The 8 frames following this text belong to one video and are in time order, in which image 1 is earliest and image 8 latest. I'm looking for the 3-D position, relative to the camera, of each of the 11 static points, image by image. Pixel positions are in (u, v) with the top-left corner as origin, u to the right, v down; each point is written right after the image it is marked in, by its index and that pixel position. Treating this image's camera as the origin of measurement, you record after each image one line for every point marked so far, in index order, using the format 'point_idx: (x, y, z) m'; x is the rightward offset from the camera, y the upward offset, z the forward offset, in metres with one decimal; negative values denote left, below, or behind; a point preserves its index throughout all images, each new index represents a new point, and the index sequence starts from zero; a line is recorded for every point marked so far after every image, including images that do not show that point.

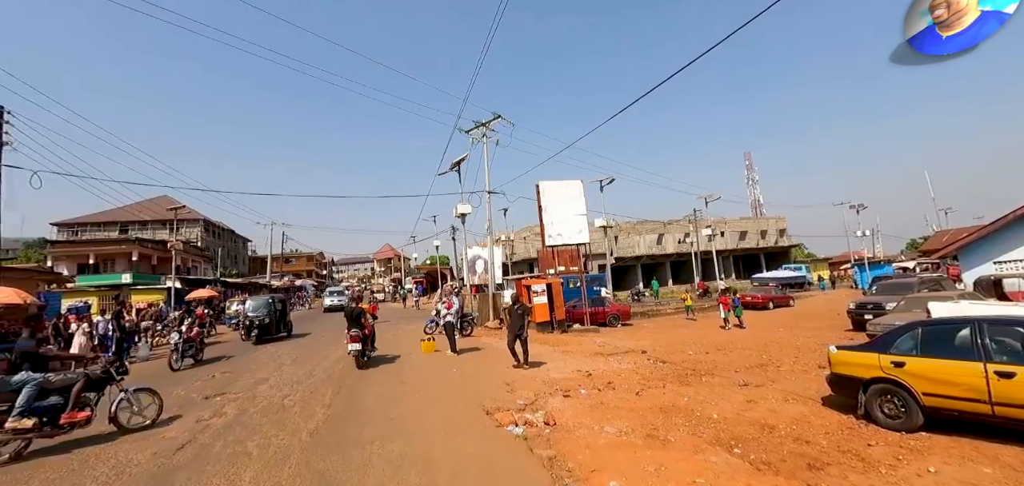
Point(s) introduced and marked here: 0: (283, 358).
0: (-6.9, -3.5, +11.9) m
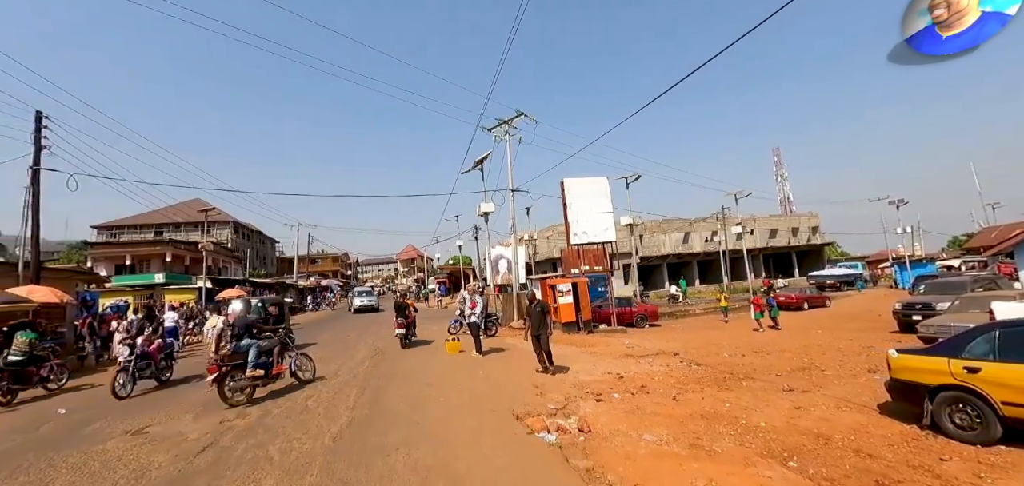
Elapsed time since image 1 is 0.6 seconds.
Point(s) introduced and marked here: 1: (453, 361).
0: (-6.1, -3.5, +11.9) m
1: (-1.5, -3.1, +10.3) m
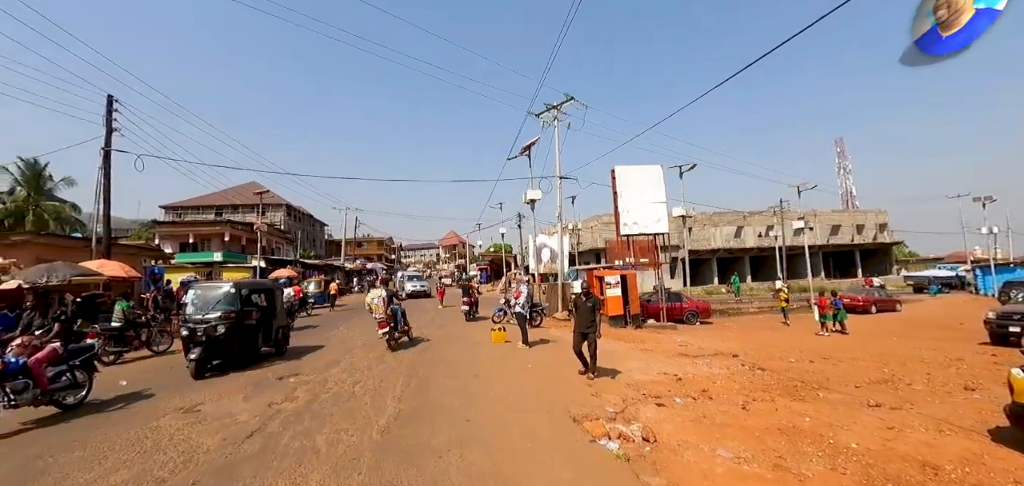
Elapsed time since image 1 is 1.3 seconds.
0: (-4.8, -3.0, +11.9) m
1: (-0.4, -2.7, +9.9) m
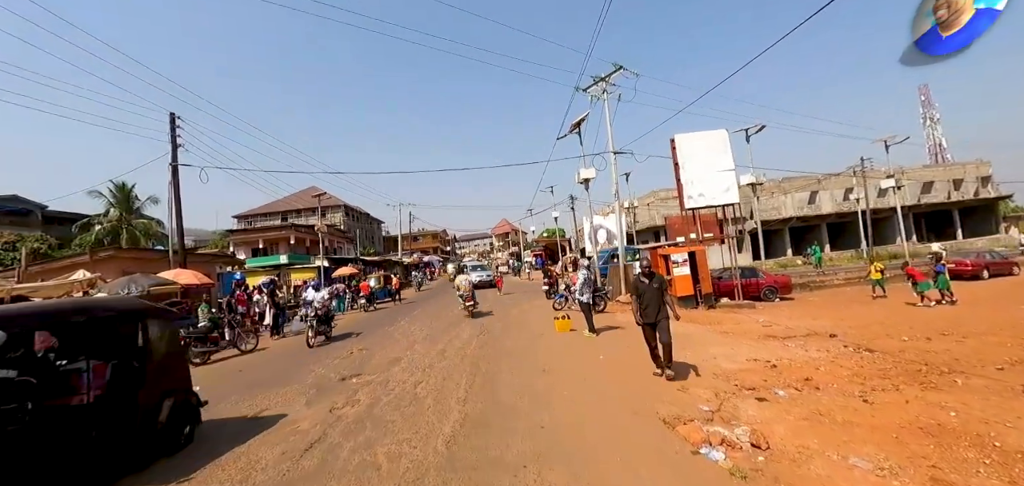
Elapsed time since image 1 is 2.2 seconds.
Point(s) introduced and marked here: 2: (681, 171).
0: (-3.0, -2.8, +11.8) m
1: (+1.1, -2.3, +9.3) m
2: (+7.5, +3.3, +17.8) m
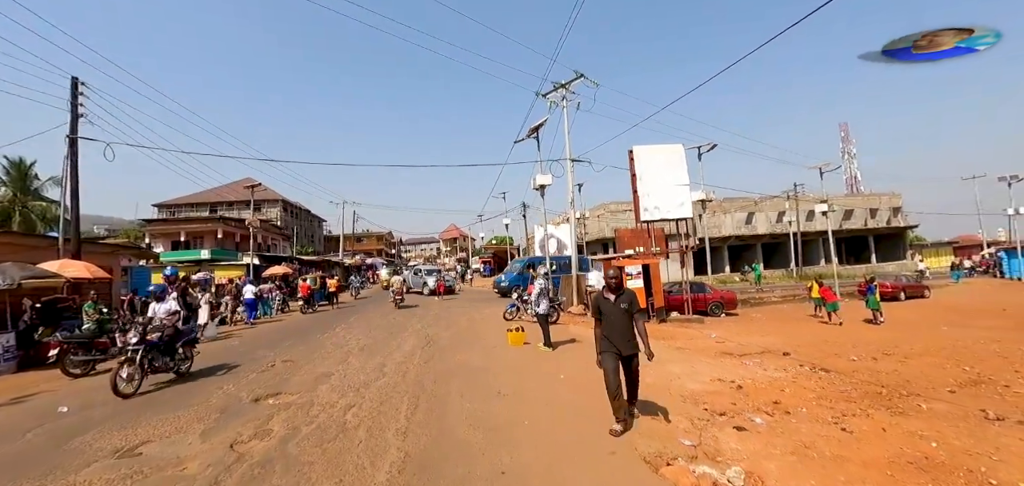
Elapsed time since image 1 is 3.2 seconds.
0: (-4.3, -2.7, +10.4) m
1: (+0.1, -2.5, +8.4) m
2: (+5.7, +2.7, +17.8) m
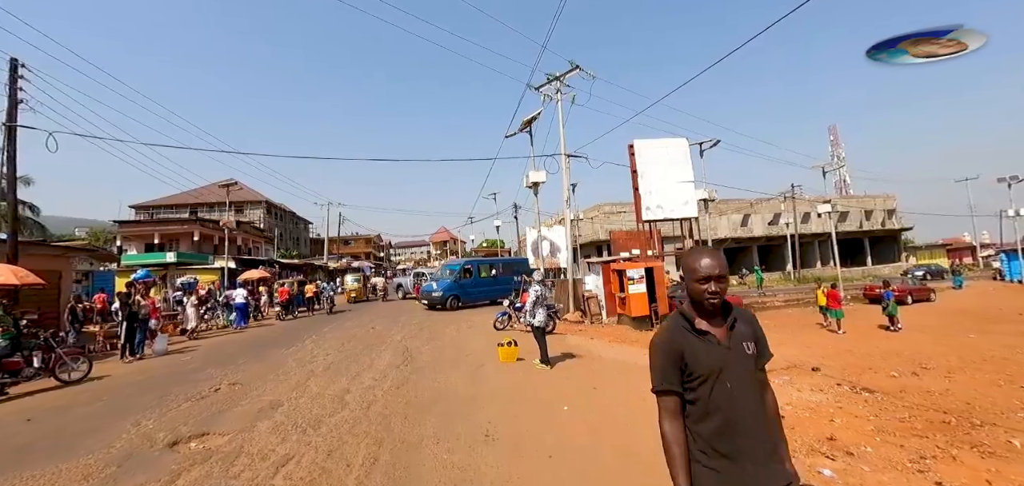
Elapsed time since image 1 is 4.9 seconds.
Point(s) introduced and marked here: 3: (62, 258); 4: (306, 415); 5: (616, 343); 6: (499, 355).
0: (-4.5, -2.7, +9.0) m
1: (0.0, -2.4, +7.1) m
2: (+5.4, +2.7, +16.6) m
3: (-20.1, -0.7, +17.6) m
4: (-2.9, -2.4, +5.5) m
5: (+3.0, -2.9, +11.3) m
6: (-0.3, -2.5, +8.7) m
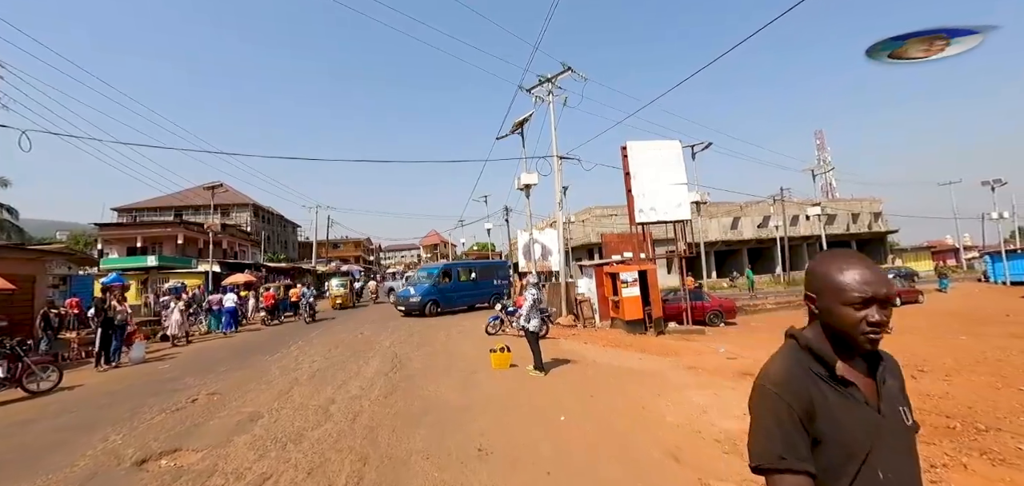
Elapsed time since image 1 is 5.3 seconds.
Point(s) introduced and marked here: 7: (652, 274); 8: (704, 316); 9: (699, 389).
0: (-4.6, -2.8, +8.6) m
1: (-0.1, -2.5, +6.8) m
2: (+5.1, +2.6, +16.4) m
3: (-20.4, -0.8, +16.9) m
4: (-3.0, -2.4, +5.2) m
5: (+2.8, -3.0, +11.1) m
6: (-0.4, -2.5, +8.4) m
7: (+5.3, -1.1, +14.8) m
8: (+8.8, -3.3, +18.0) m
9: (+3.6, -2.8, +7.5) m
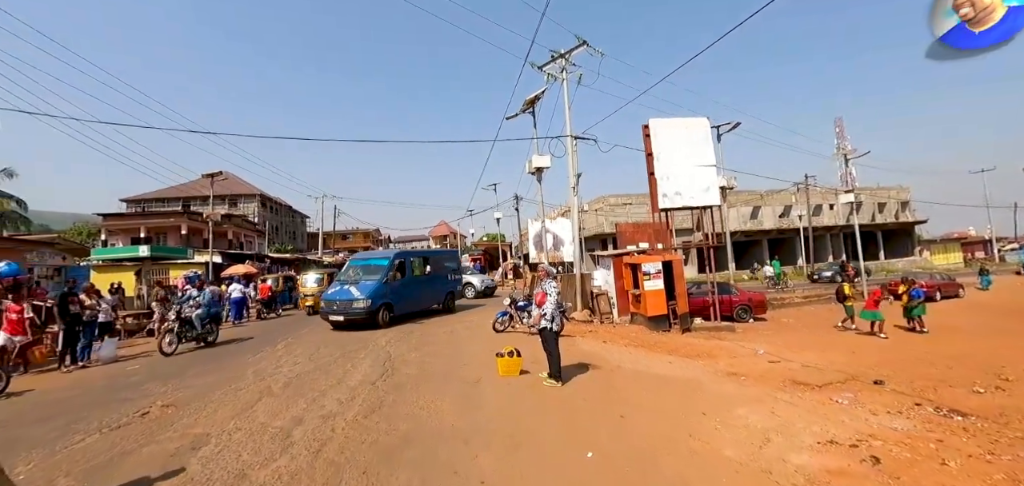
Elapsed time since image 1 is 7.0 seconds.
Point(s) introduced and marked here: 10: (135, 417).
0: (-4.5, -2.5, +7.4) m
1: (0.0, -2.2, +5.5) m
2: (+5.4, +3.0, +14.9) m
3: (-20.0, -0.3, +16.1) m
4: (-2.9, -2.2, +4.0) m
5: (+3.1, -2.6, +9.8) m
6: (-0.3, -2.3, +7.1) m
7: (+5.6, -0.7, +13.4) m
8: (+9.2, -2.8, +16.5) m
9: (+3.8, -2.5, +6.1) m
10: (-5.4, -2.5, +5.7) m
